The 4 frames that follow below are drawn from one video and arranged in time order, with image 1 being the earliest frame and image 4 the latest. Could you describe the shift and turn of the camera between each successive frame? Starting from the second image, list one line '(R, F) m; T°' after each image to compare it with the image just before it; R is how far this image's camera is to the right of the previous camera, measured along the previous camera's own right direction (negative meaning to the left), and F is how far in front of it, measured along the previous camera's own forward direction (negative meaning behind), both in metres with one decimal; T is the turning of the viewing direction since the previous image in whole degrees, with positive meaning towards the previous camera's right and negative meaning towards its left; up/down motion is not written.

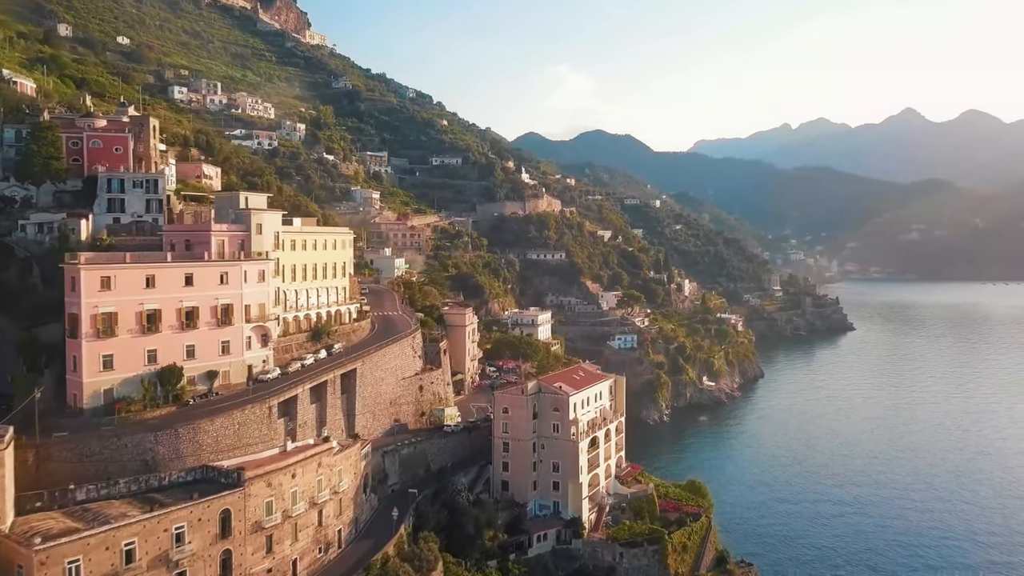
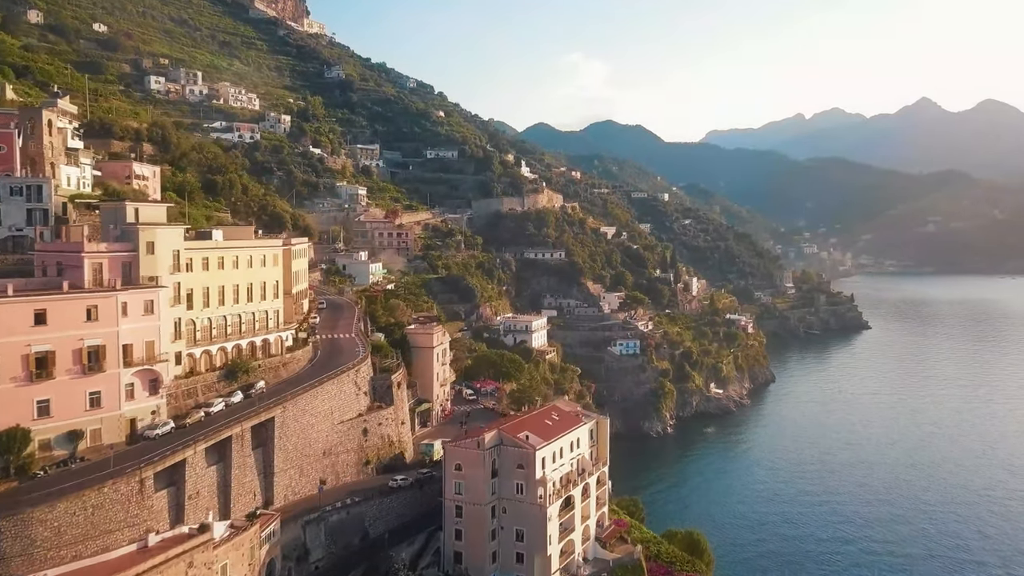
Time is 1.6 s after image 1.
(+1.5, +4.5) m; -1°
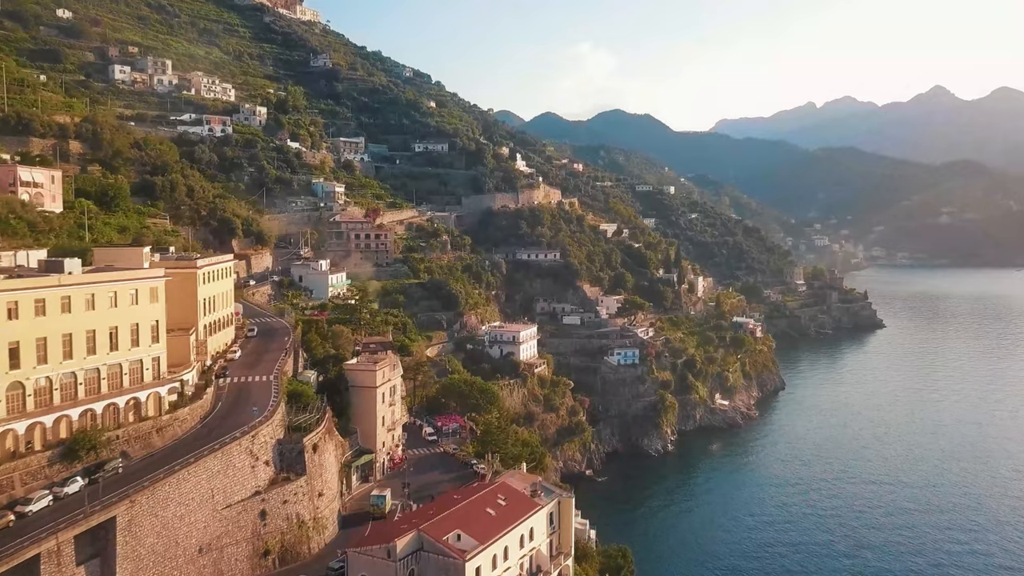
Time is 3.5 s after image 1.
(+1.7, +5.1) m; -1°
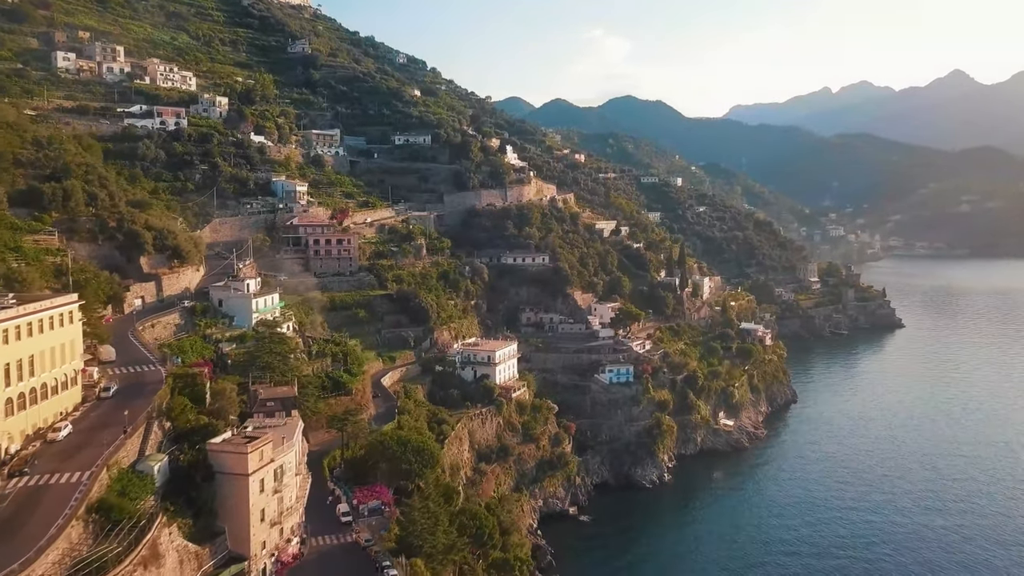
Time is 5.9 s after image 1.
(+2.5, +6.5) m; -1°
